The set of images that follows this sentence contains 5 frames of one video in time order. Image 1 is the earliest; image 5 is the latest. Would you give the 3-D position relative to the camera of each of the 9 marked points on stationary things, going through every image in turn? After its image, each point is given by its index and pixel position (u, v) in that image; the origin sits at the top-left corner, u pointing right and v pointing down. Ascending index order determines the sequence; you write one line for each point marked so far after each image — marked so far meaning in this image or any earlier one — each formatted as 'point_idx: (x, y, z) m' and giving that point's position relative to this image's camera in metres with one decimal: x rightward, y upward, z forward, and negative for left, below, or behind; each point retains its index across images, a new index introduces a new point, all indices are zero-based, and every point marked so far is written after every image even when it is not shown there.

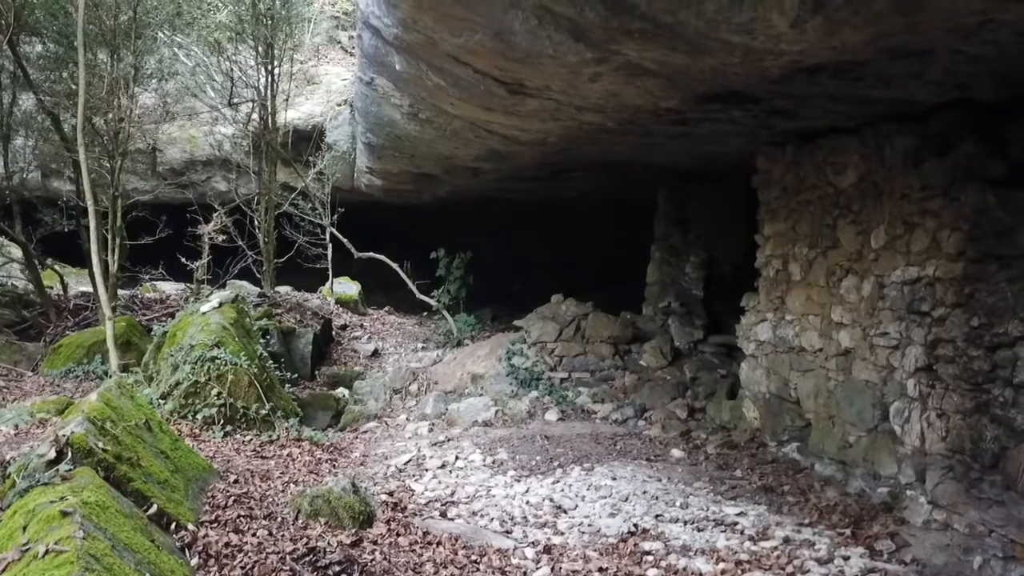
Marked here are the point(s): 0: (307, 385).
0: (-2.3, -1.1, +7.8) m
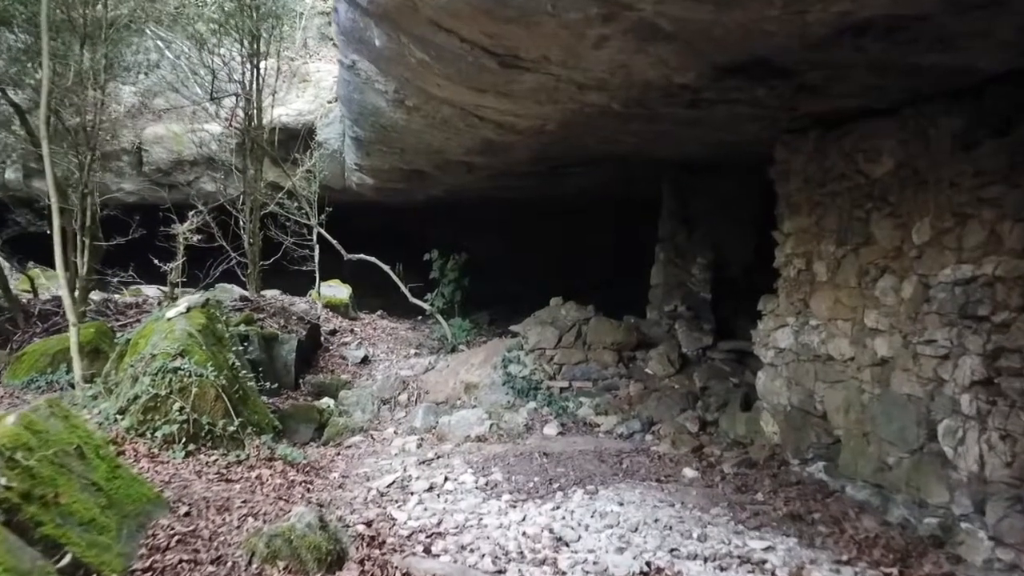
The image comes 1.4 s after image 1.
0: (-2.3, -1.1, +7.3) m
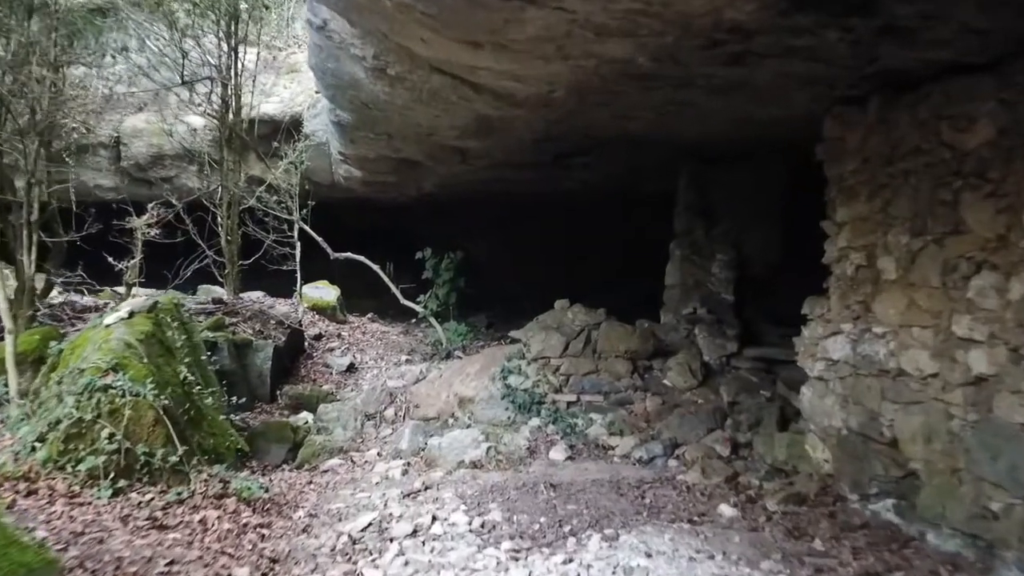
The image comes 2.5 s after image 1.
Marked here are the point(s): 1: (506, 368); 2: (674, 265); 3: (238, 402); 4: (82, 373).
0: (-2.3, -1.1, +6.5) m
1: (-0.1, -0.7, +5.9) m
2: (+1.6, +0.2, +7.0) m
3: (-2.5, -1.0, +6.2) m
4: (-2.4, -0.5, +3.8) m
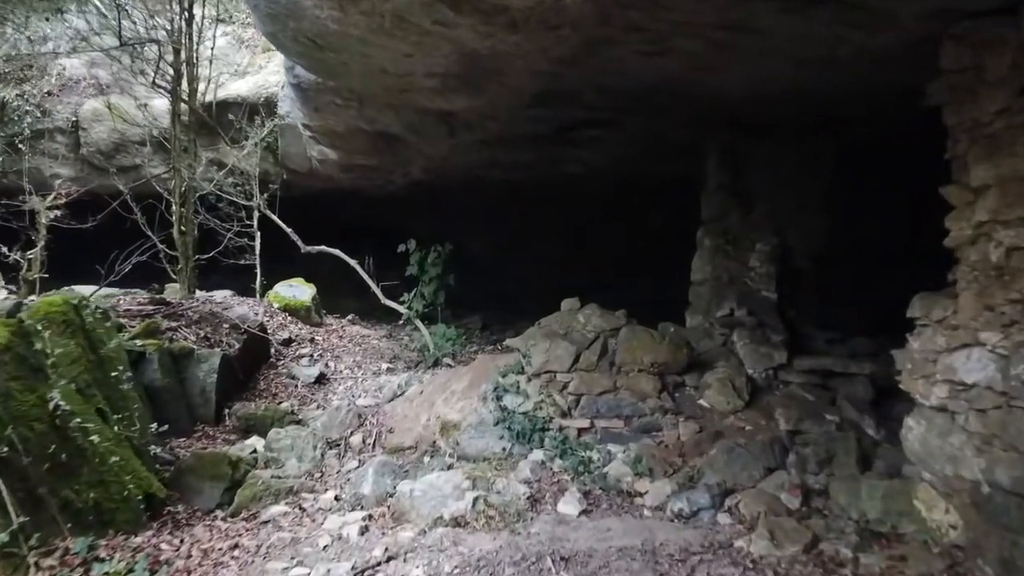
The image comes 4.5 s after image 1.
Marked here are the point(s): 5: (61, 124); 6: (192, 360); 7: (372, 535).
0: (-2.4, -1.1, +5.3) m
1: (-0.1, -0.7, +4.7) m
2: (+1.6, +0.3, +5.8) m
3: (-2.5, -1.0, +4.9) m
4: (-2.4, -0.4, +2.6) m
5: (-6.1, +2.2, +9.5) m
6: (-2.6, -0.6, +5.6) m
7: (-0.7, -1.2, +3.5) m
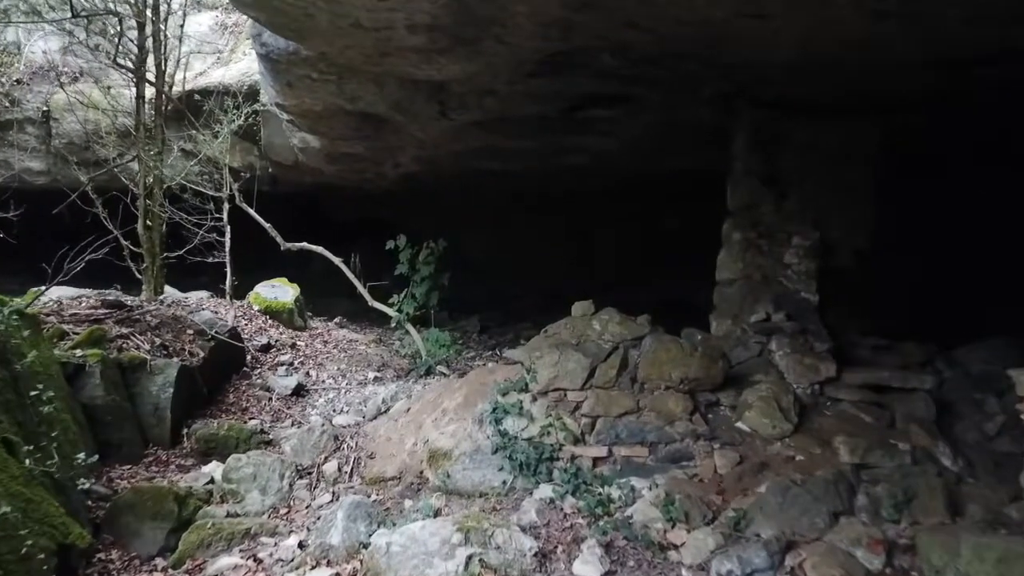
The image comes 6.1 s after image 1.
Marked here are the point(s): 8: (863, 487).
0: (-2.4, -1.1, +4.6) m
1: (-0.1, -0.7, +3.9) m
2: (+1.6, +0.3, +5.0) m
3: (-2.5, -1.0, +4.2) m
4: (-2.4, -0.5, +1.9) m
5: (-6.1, +2.2, +8.7) m
6: (-2.6, -0.6, +4.8) m
7: (-0.7, -1.2, +2.7) m
8: (+1.6, -0.9, +3.2) m
